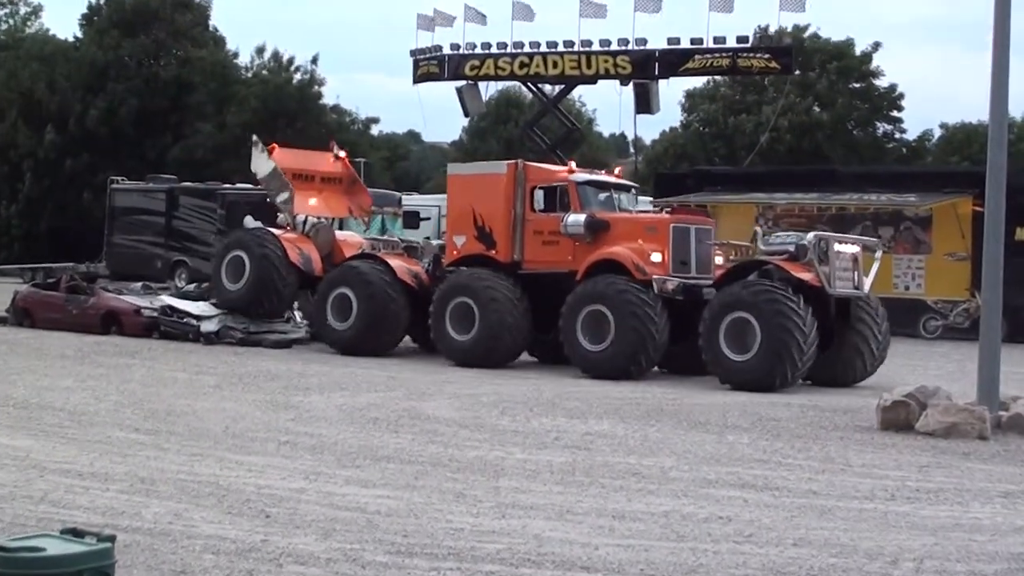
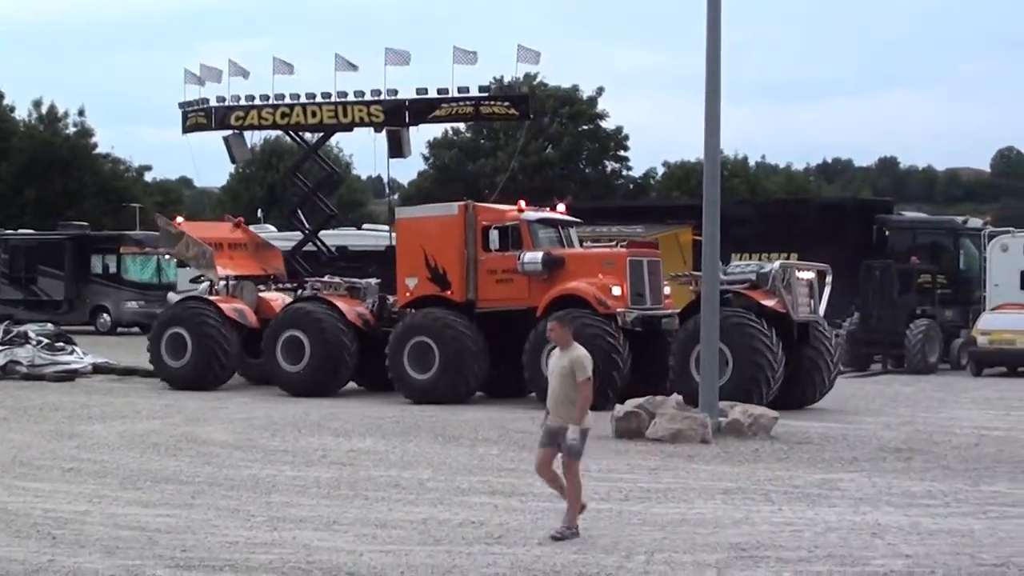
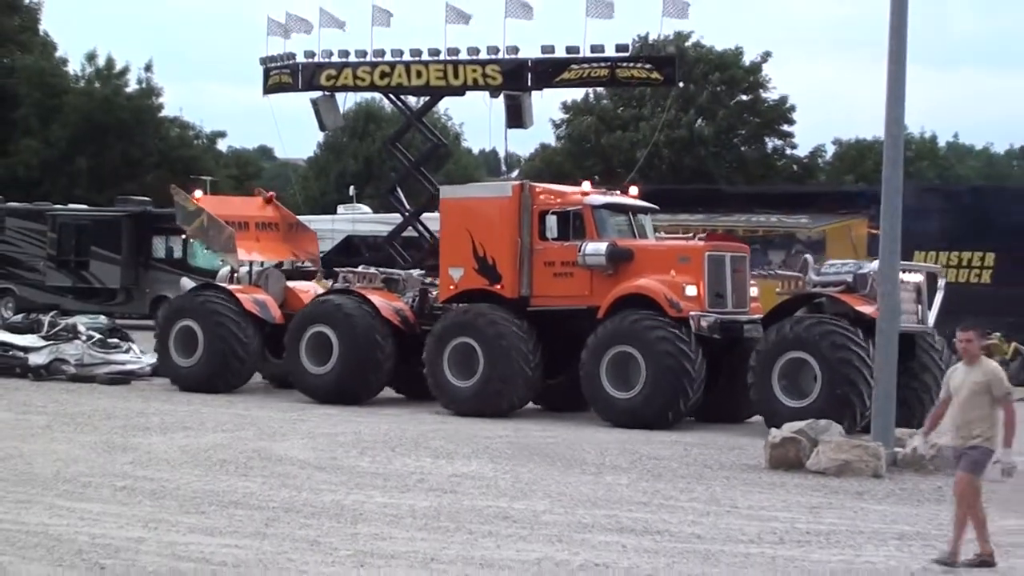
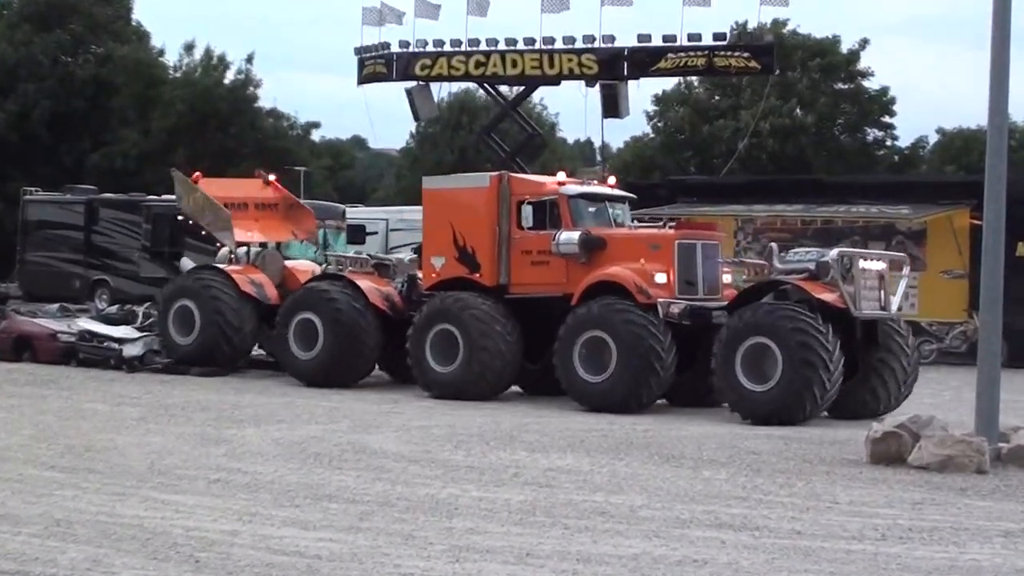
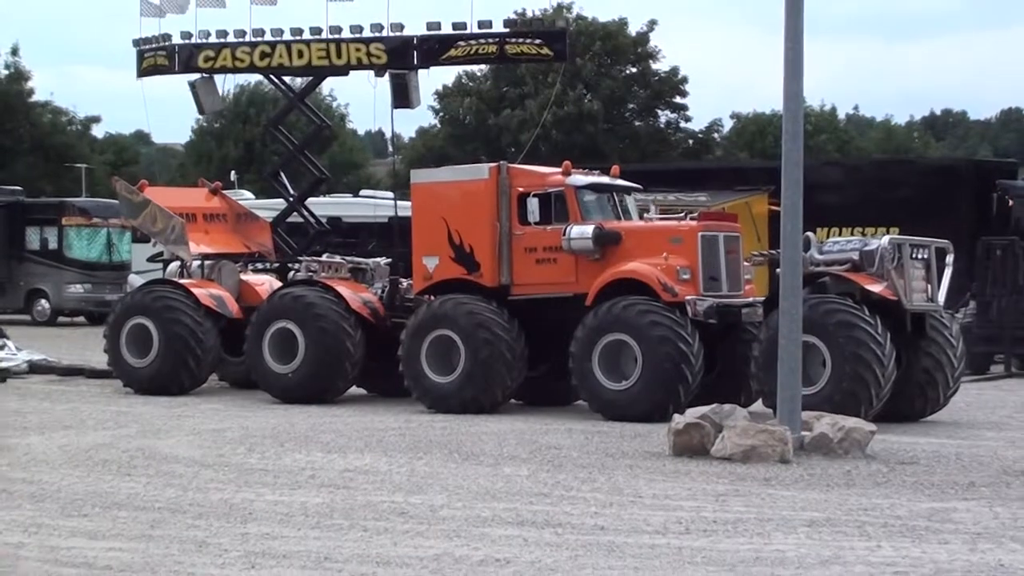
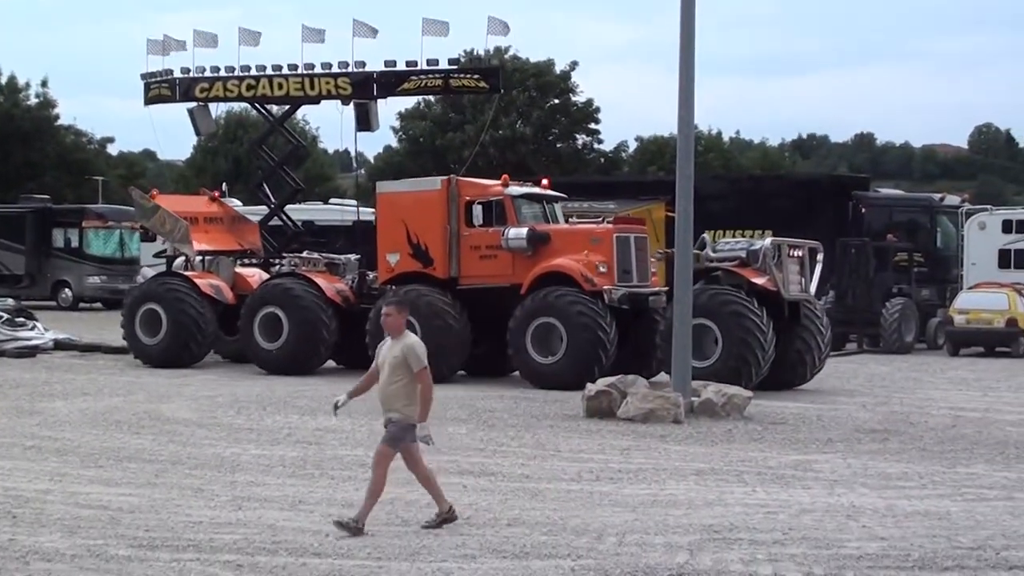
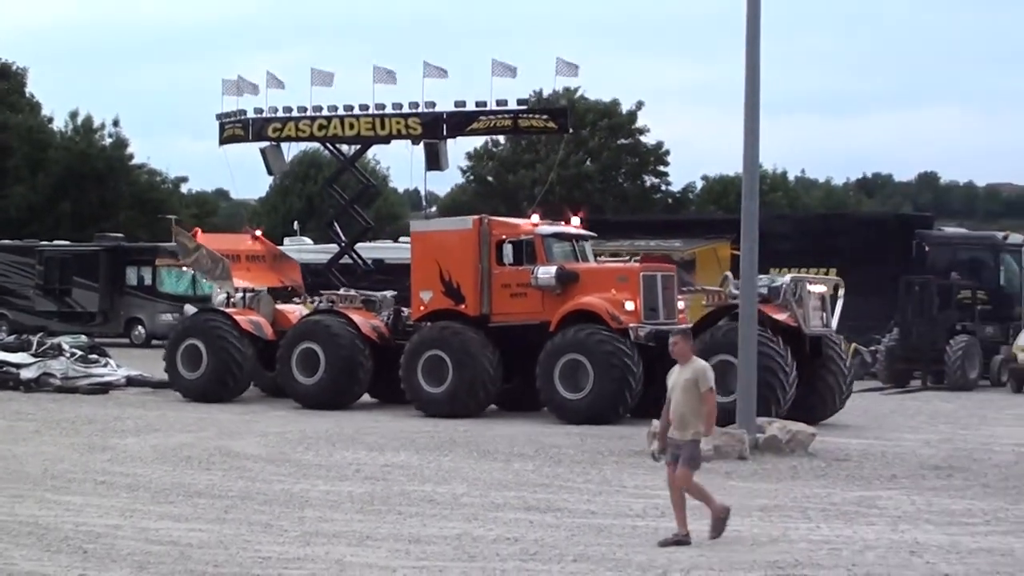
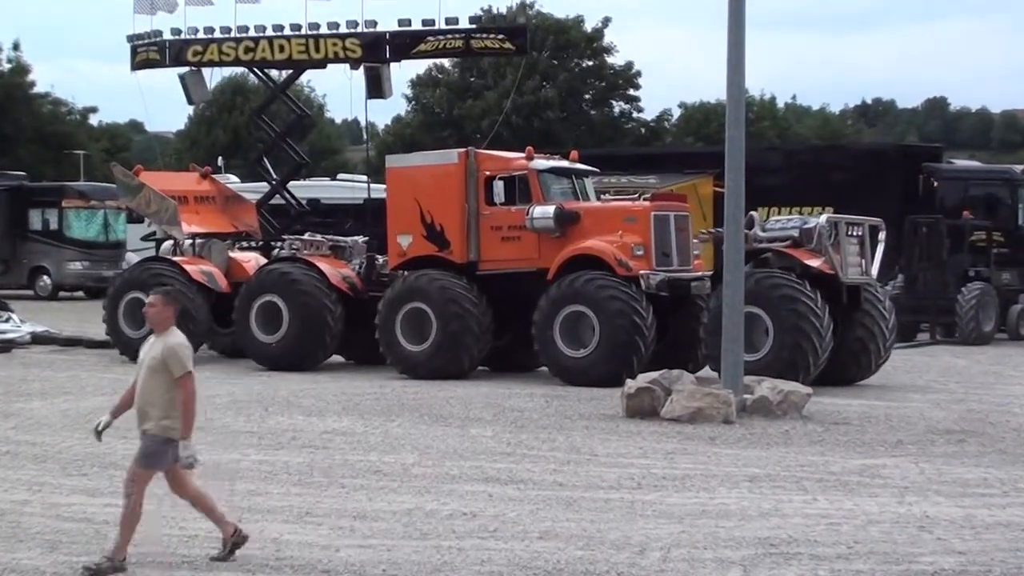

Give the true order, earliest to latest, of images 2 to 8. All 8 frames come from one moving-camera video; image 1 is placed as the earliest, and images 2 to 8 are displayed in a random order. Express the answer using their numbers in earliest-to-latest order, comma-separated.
4, 3, 7, 2, 6, 8, 5
